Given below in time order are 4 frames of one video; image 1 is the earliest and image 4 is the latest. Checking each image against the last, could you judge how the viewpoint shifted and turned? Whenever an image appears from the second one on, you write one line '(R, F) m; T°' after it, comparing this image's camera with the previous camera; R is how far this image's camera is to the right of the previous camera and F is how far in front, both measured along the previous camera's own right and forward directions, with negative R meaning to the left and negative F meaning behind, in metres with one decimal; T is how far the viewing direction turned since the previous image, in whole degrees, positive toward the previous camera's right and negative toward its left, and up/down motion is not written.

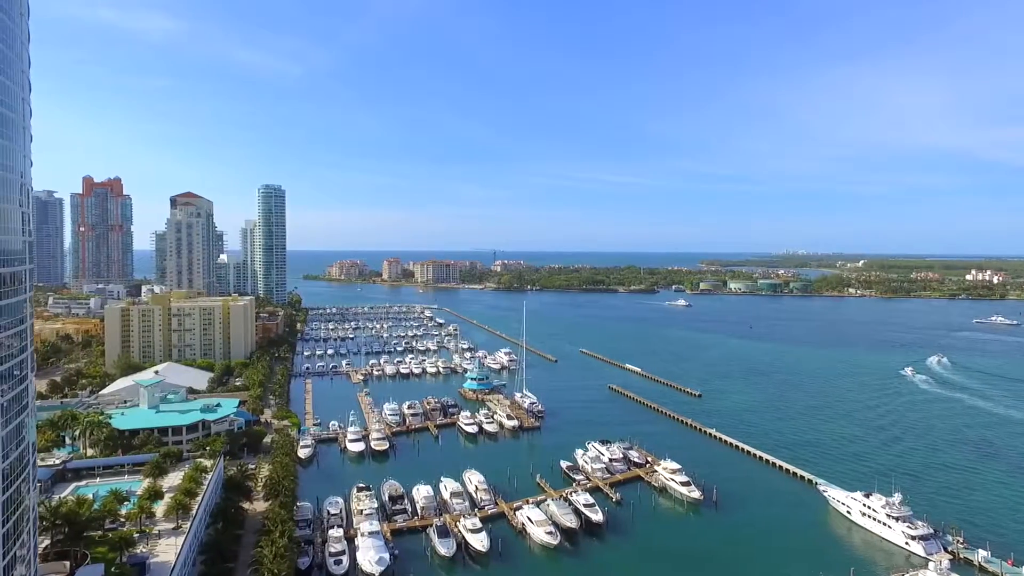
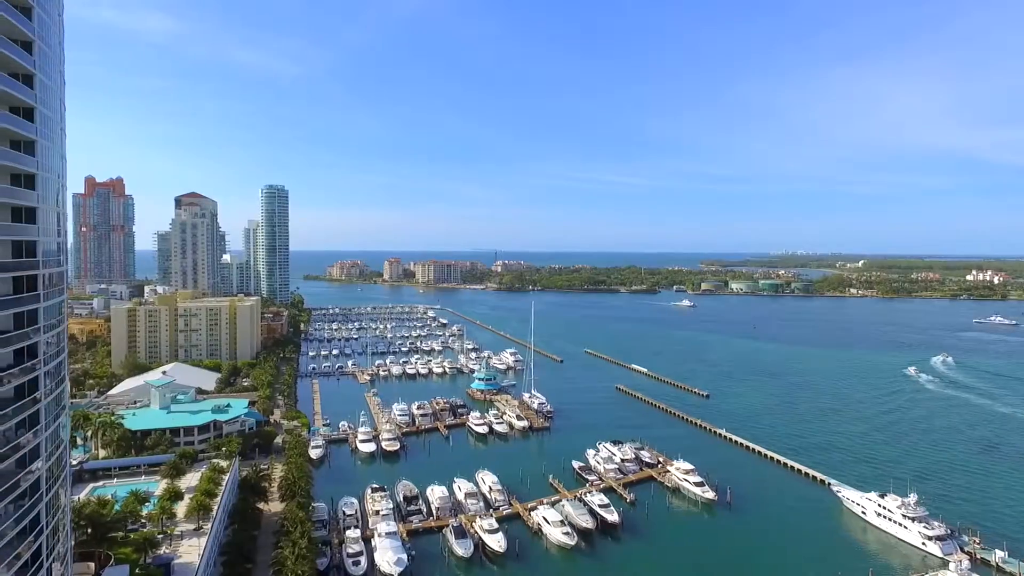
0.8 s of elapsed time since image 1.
(-0.6, 0.0) m; 0°
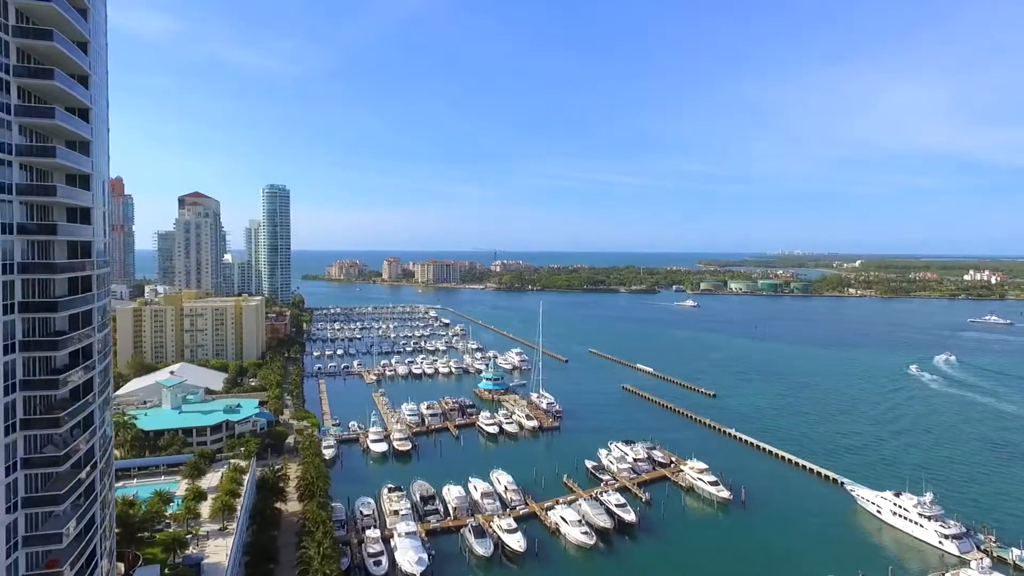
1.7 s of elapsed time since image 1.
(-0.8, 0.0) m; 0°
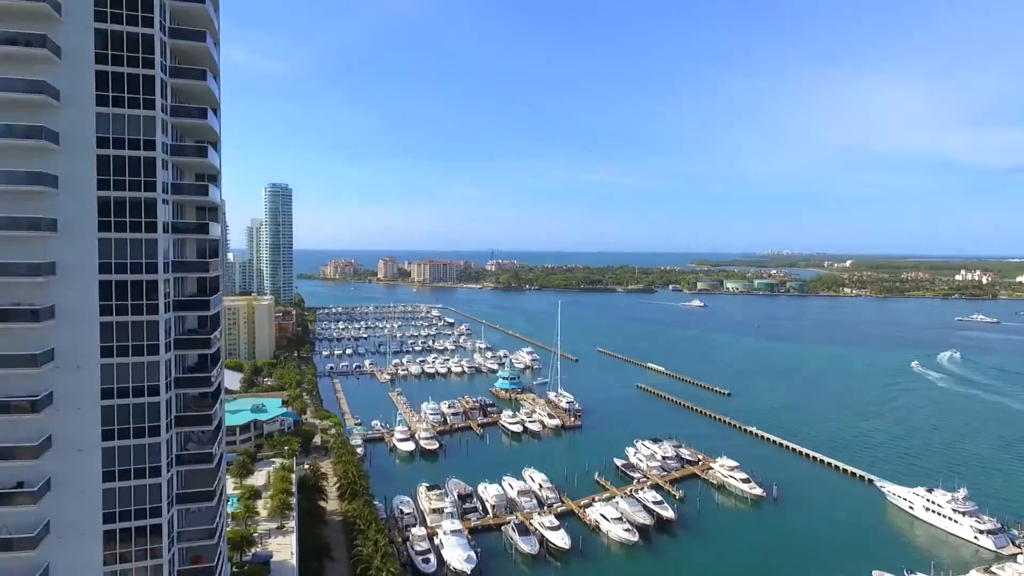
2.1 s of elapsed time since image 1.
(-1.9, -0.1) m; +1°
